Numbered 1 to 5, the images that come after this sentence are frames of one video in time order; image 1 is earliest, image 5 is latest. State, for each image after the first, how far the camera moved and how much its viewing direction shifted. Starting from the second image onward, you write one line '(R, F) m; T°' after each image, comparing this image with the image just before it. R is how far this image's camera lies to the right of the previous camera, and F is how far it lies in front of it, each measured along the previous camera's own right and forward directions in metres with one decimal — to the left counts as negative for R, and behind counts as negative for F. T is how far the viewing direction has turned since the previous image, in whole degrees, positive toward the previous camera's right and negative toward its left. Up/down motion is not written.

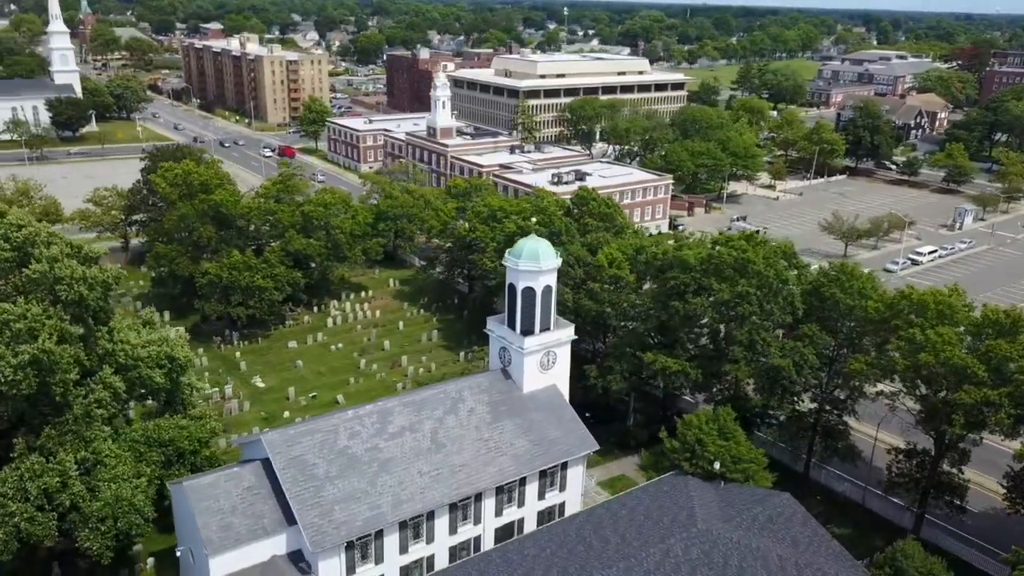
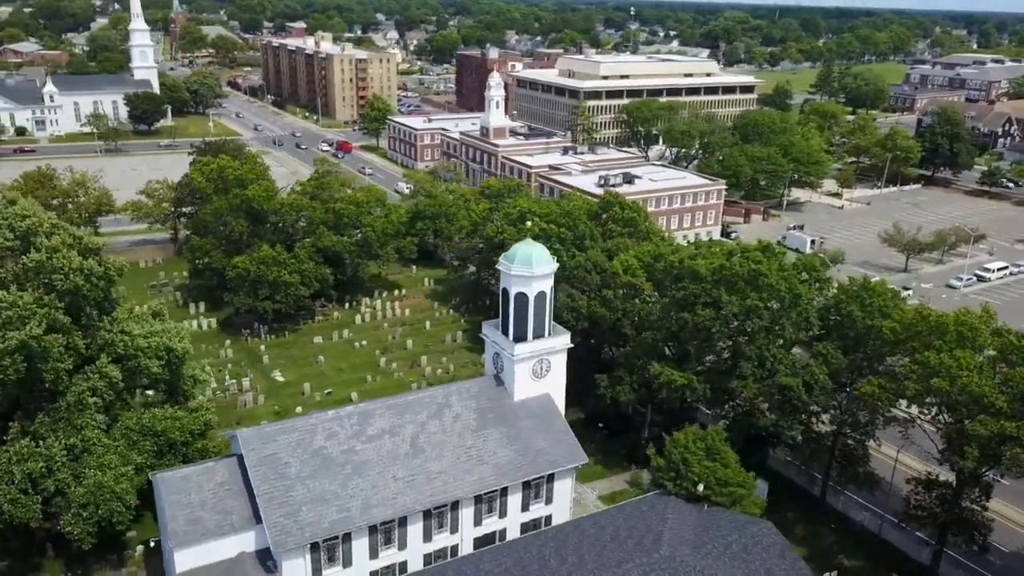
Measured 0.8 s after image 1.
(+3.5, +1.0) m; -5°
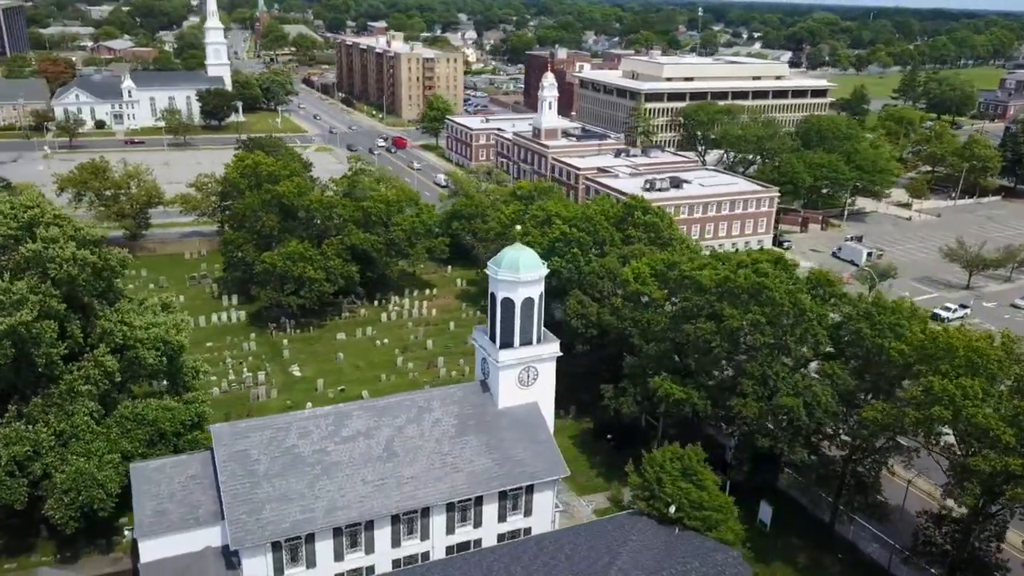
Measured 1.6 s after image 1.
(+3.6, +0.9) m; -5°
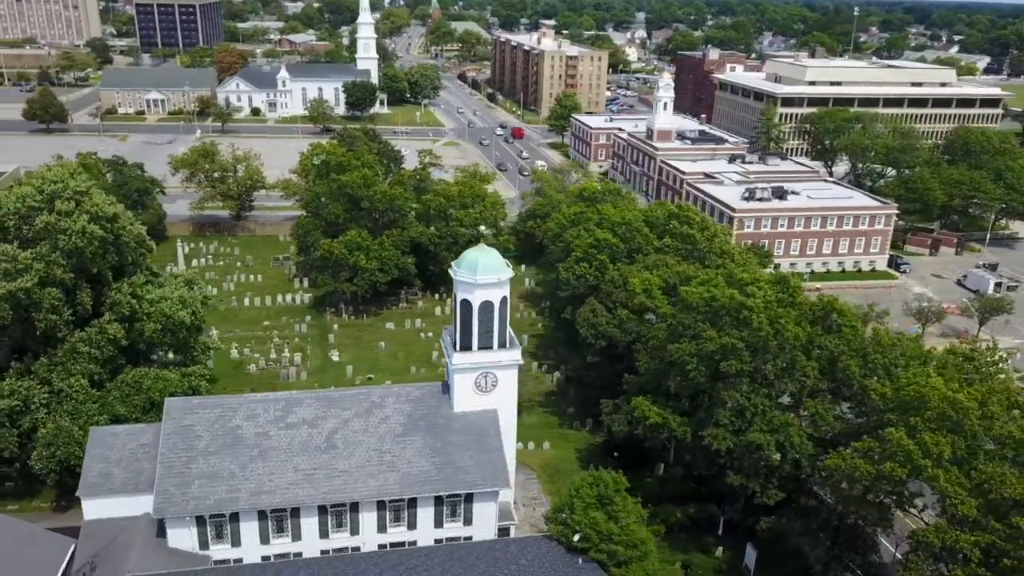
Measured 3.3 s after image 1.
(+8.1, +1.8) m; -12°
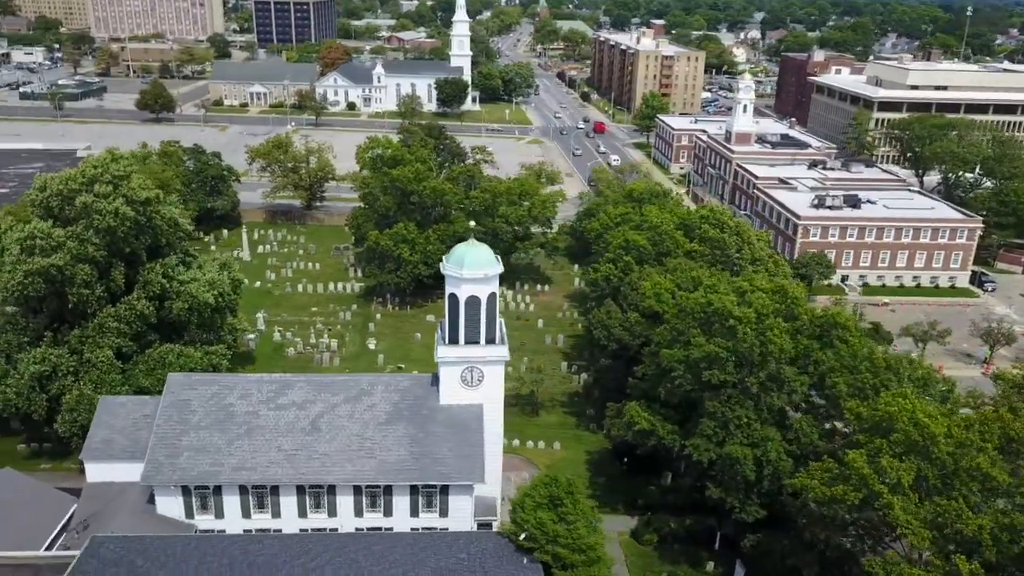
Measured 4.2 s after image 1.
(+4.7, +0.3) m; -8°
